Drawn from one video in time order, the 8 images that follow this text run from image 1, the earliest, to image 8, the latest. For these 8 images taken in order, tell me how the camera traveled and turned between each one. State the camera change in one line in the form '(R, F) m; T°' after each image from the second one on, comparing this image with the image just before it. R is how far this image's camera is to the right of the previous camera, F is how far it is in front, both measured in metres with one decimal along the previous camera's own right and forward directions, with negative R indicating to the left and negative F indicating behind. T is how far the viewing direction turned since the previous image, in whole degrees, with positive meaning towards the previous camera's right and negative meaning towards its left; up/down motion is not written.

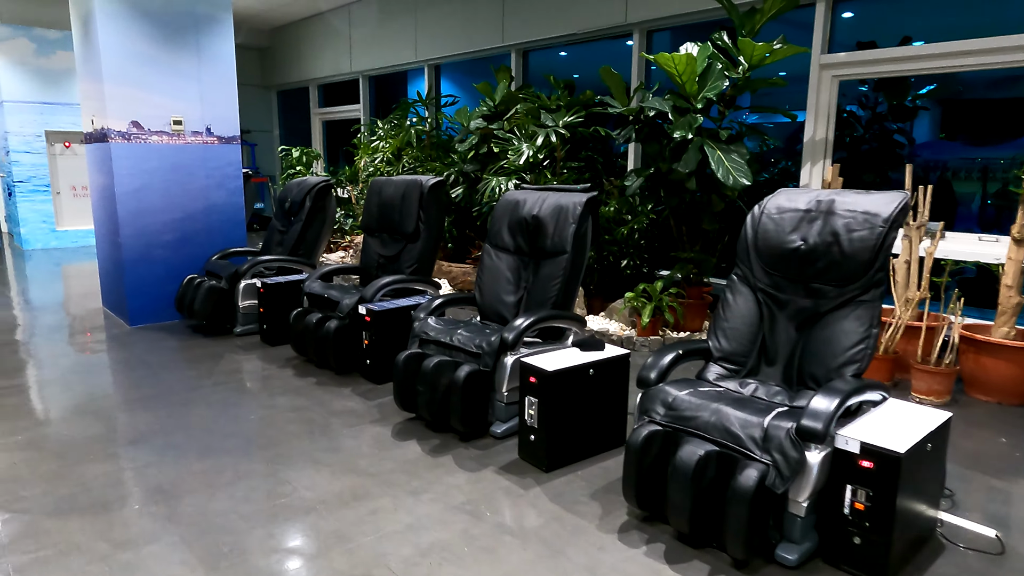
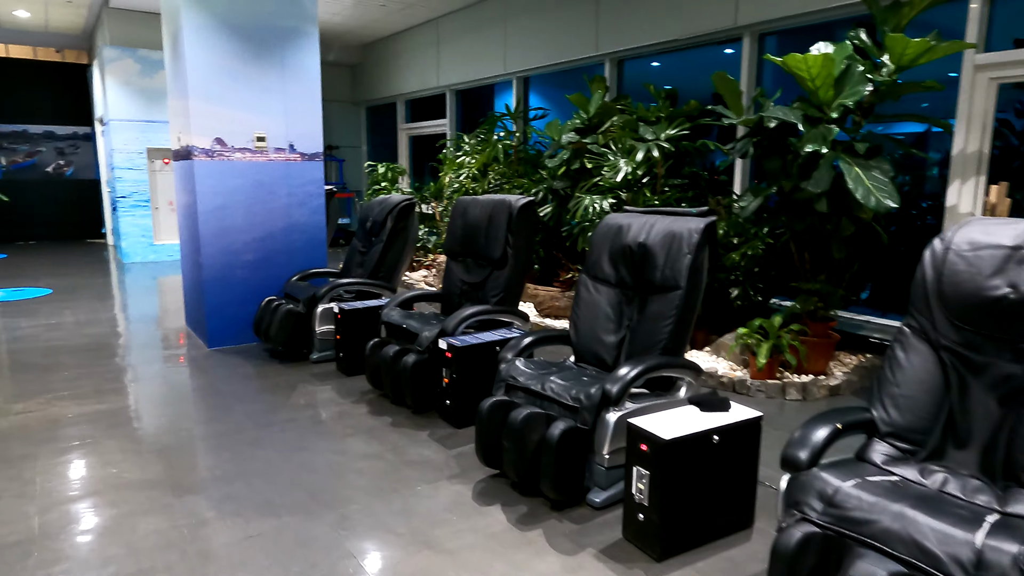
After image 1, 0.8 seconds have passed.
(-0.1, +0.4) m; -7°
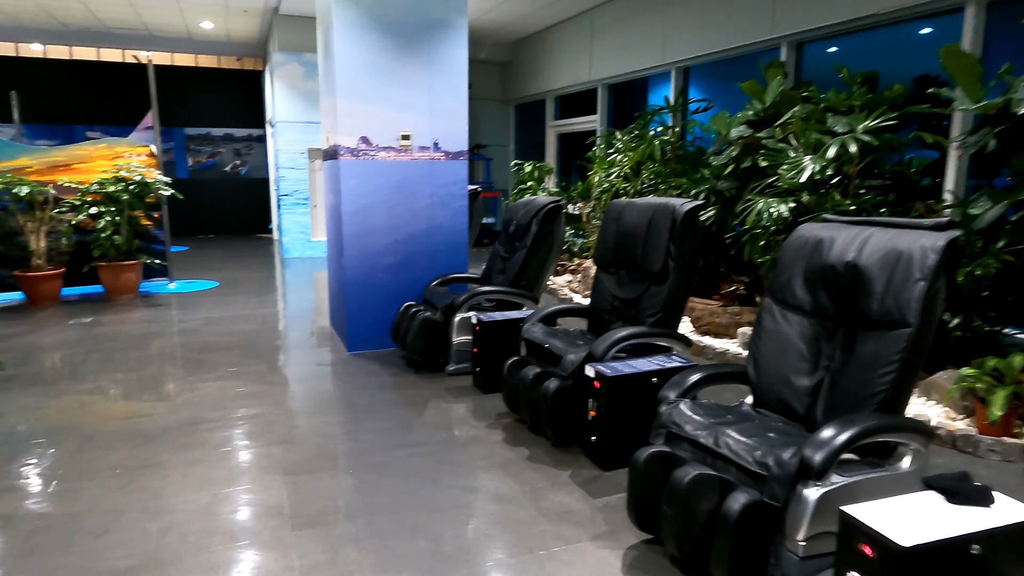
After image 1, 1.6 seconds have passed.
(-0.1, +0.4) m; -12°
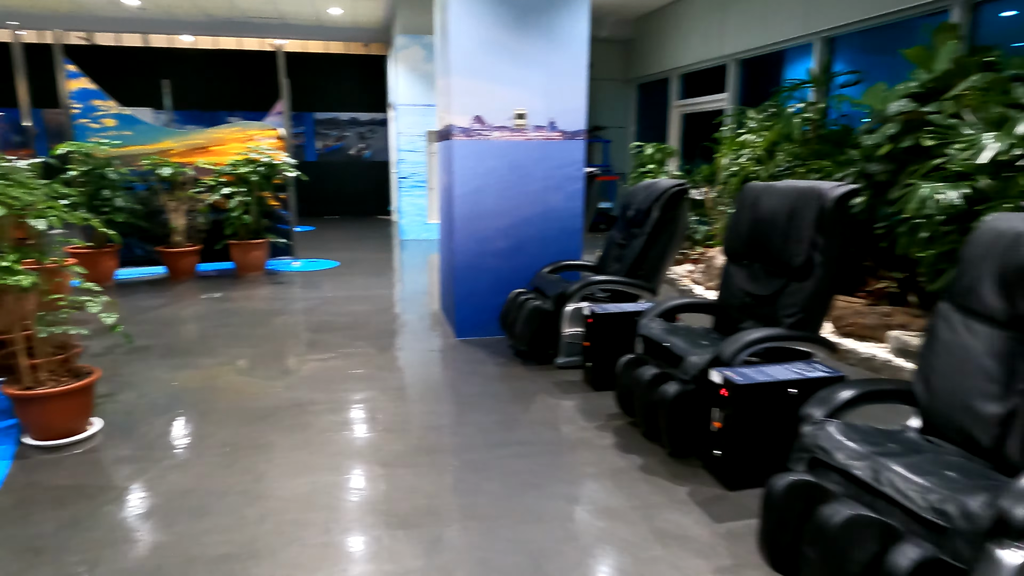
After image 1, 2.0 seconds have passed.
(0.0, +0.2) m; -10°
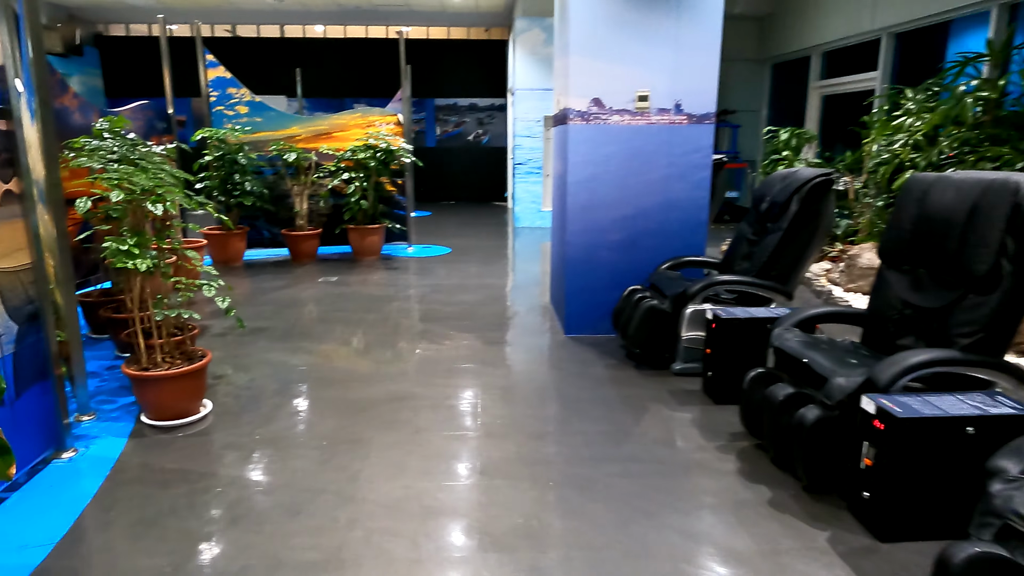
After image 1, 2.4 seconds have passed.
(0.0, +0.2) m; -10°
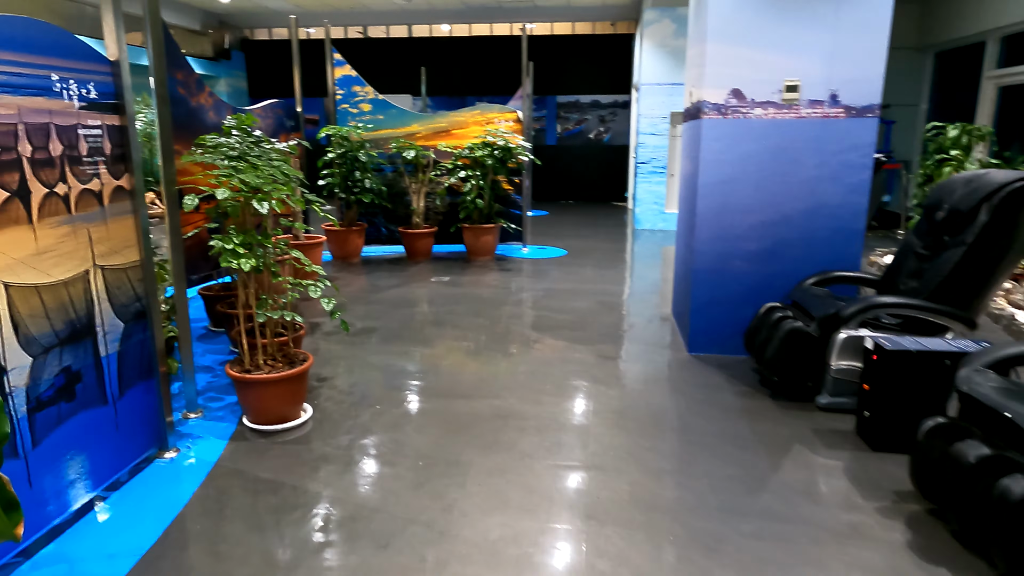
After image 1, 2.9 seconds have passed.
(0.0, +0.3) m; -10°
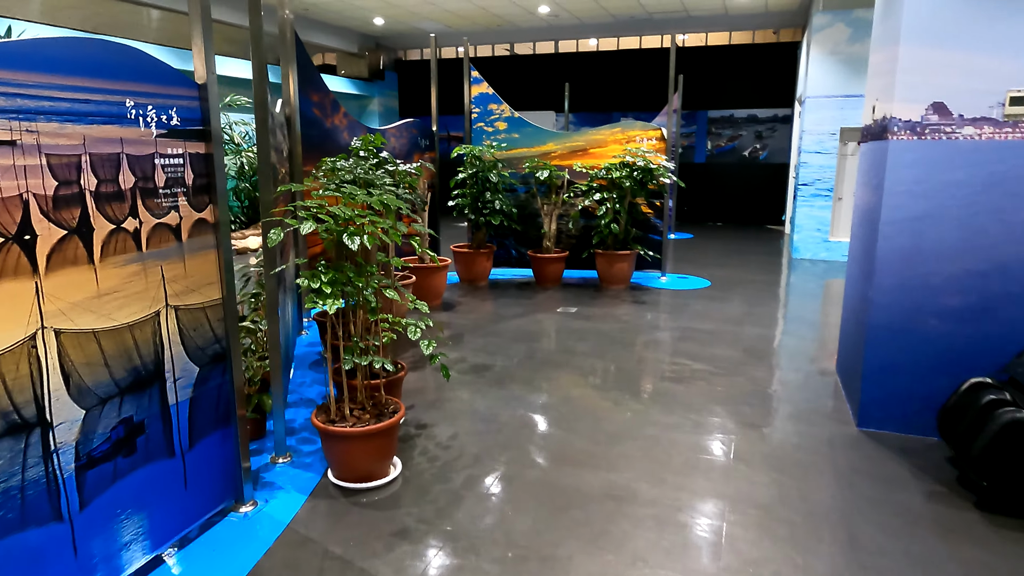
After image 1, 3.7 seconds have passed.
(+0.1, +0.4) m; -12°
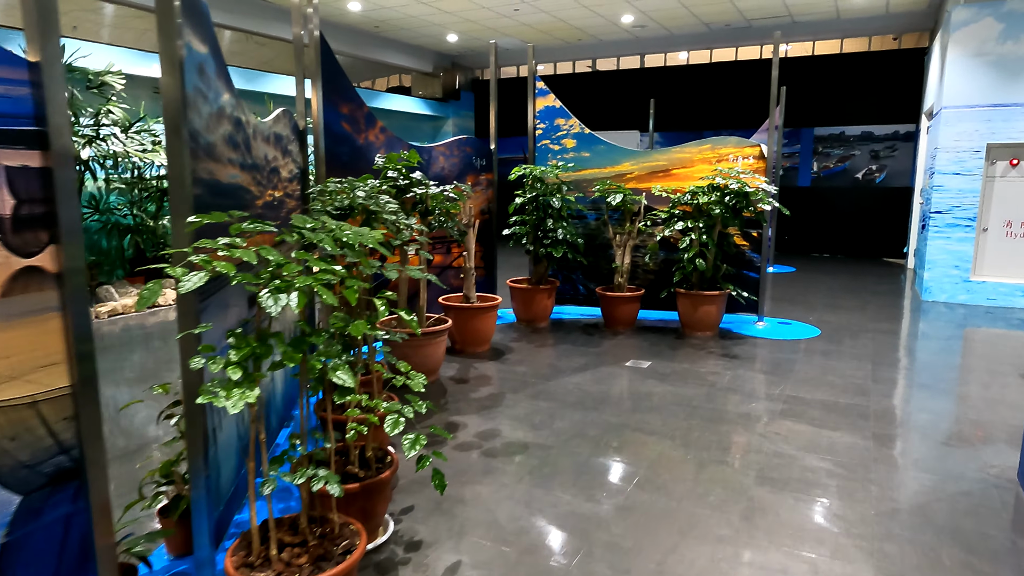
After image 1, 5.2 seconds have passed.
(+0.2, +0.8) m; -8°
